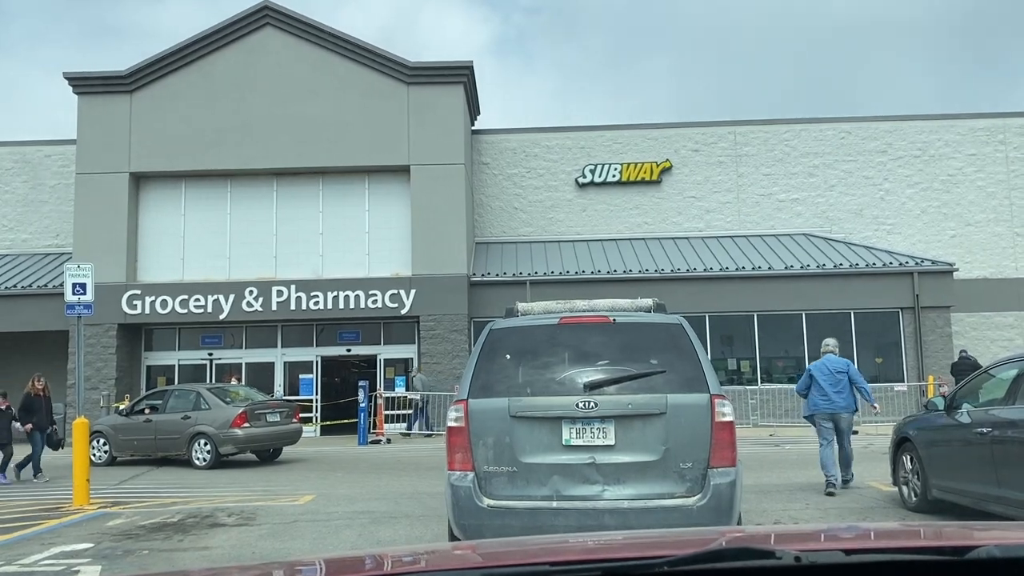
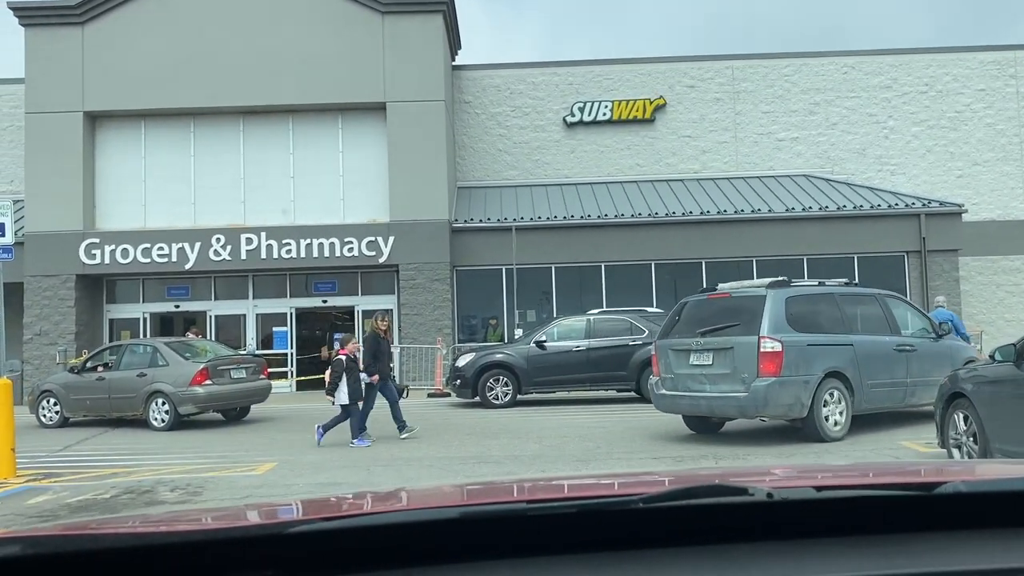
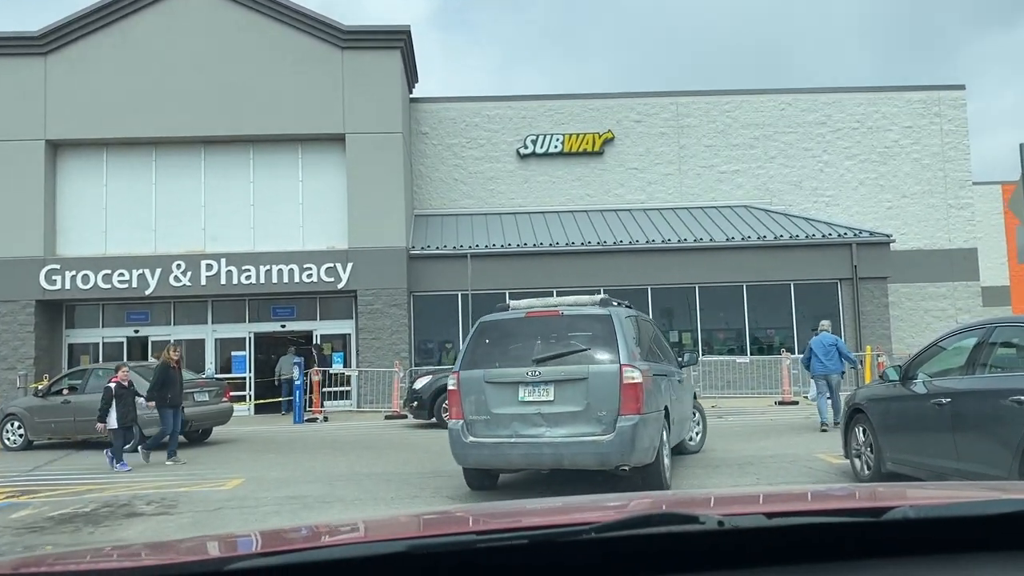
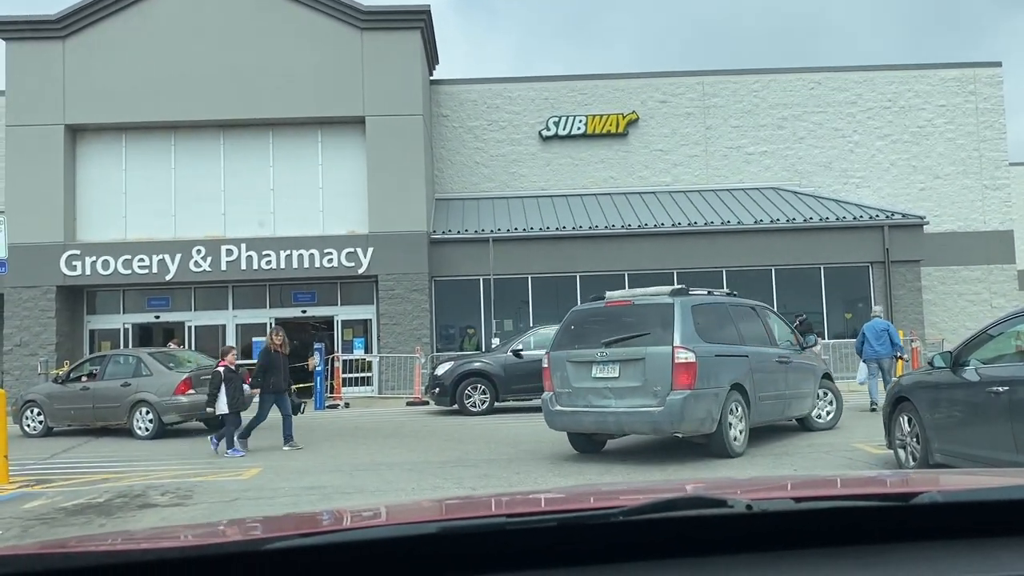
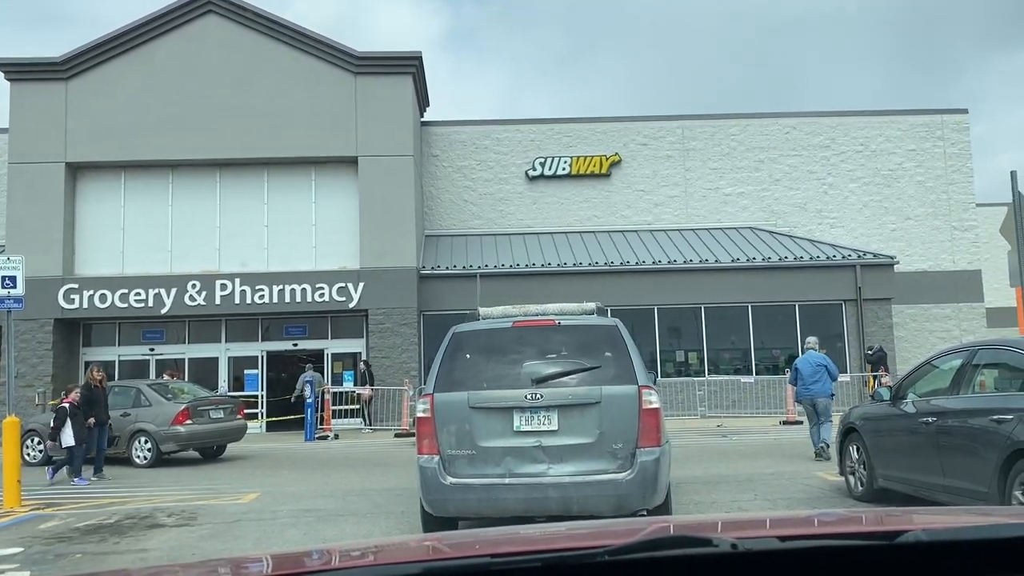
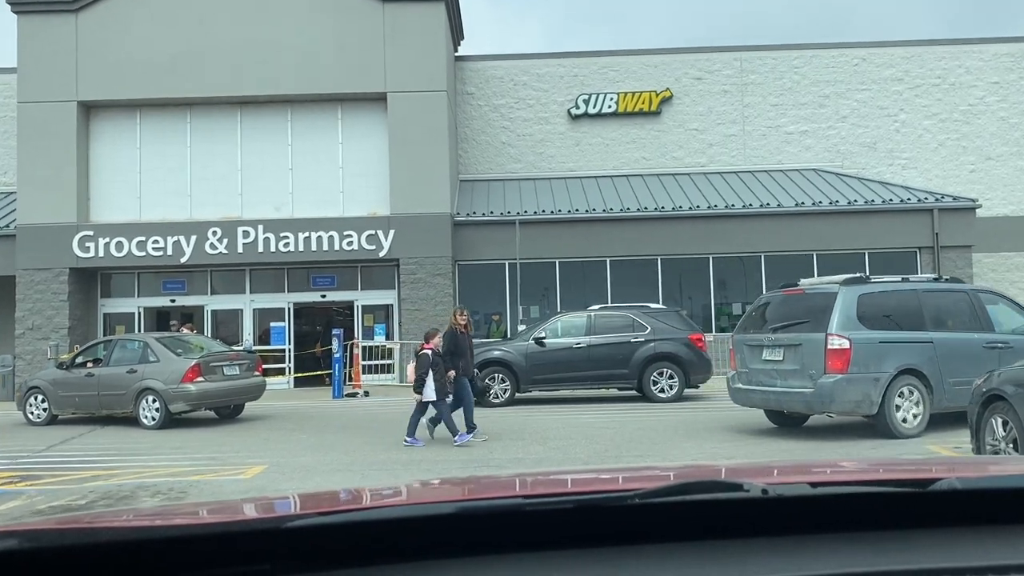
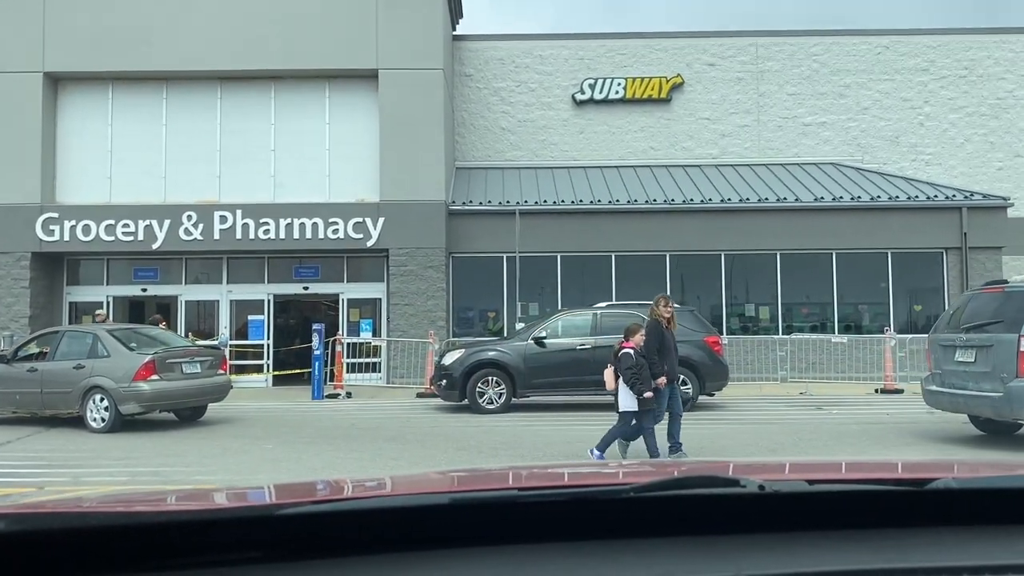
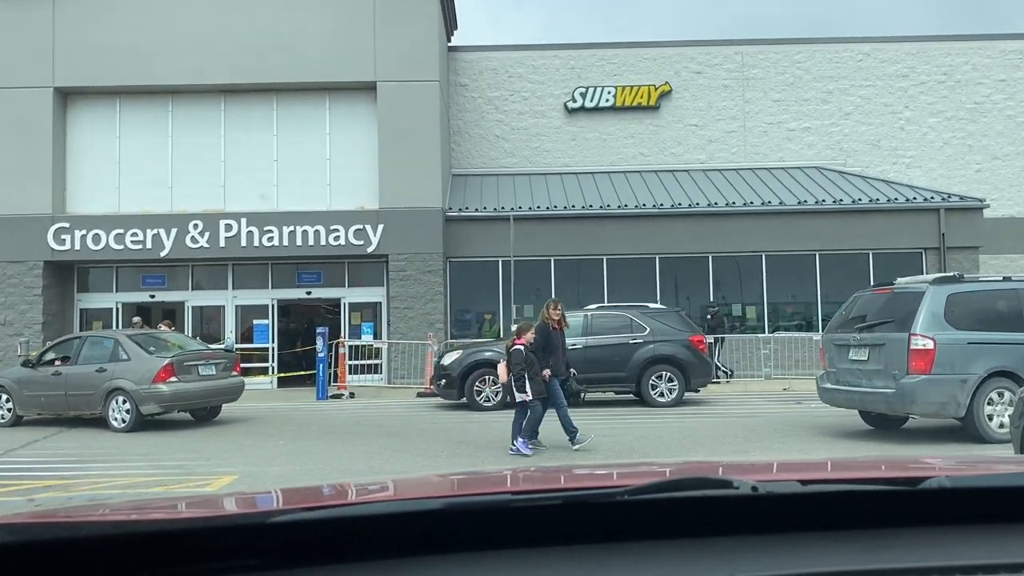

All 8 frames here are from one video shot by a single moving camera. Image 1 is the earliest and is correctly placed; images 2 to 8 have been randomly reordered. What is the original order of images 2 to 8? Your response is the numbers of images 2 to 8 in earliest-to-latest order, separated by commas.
5, 3, 4, 2, 6, 8, 7
